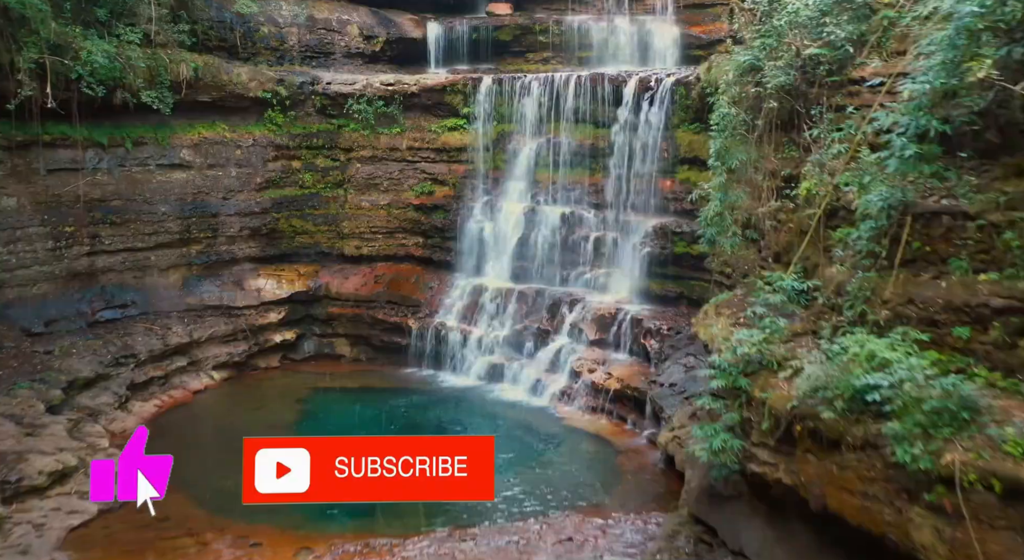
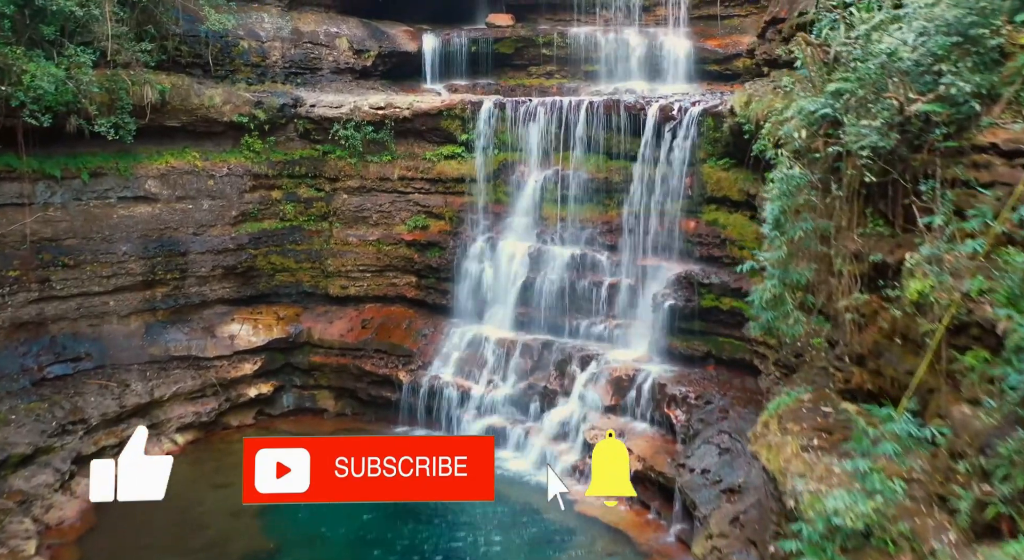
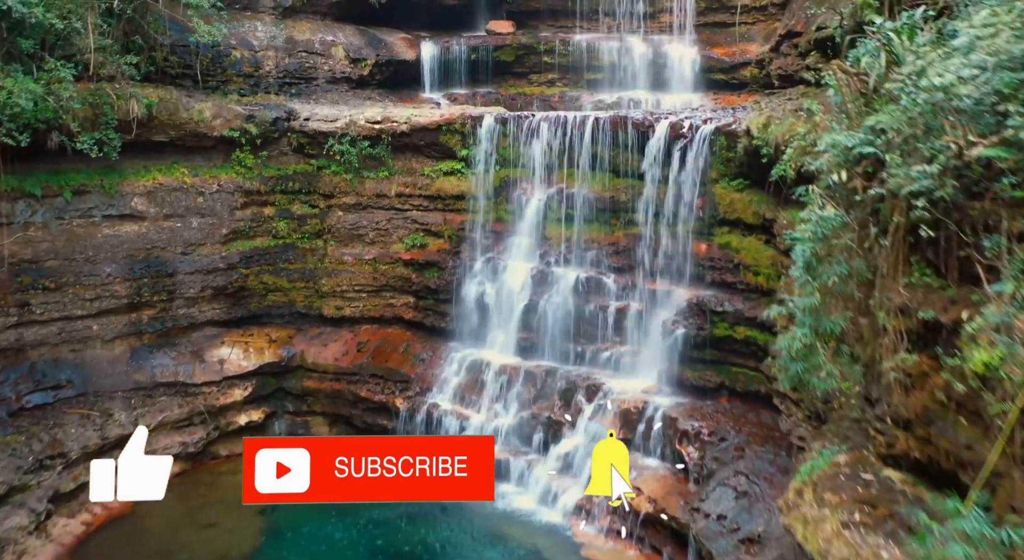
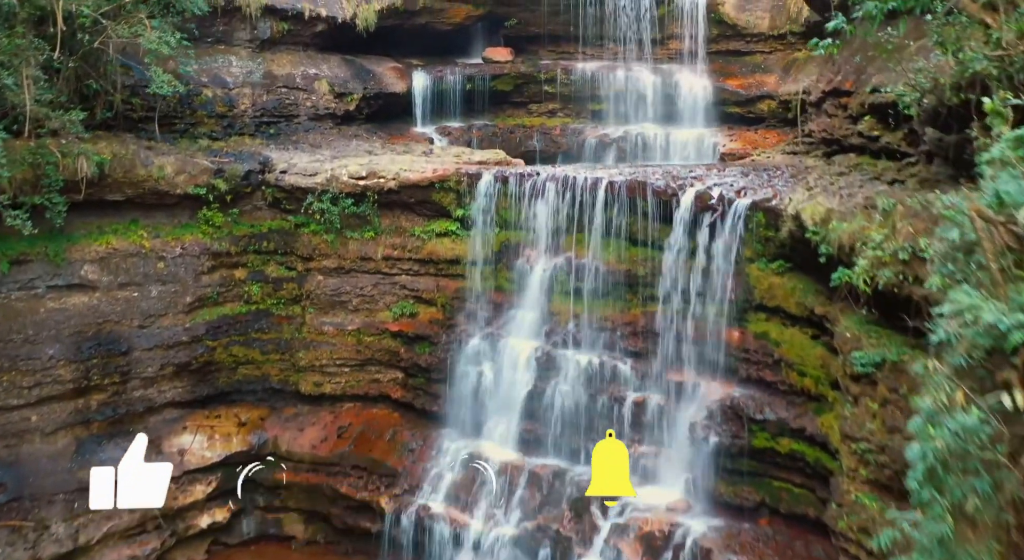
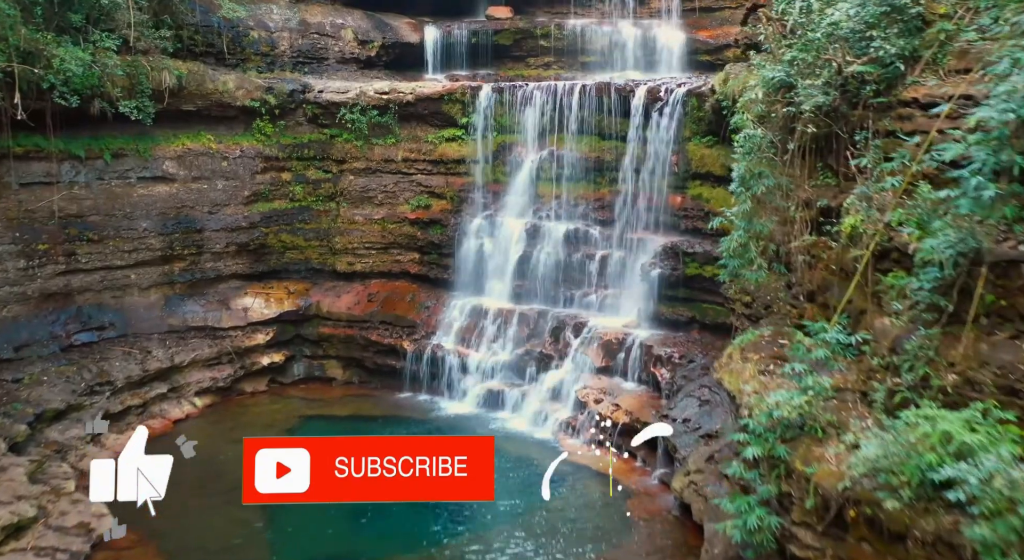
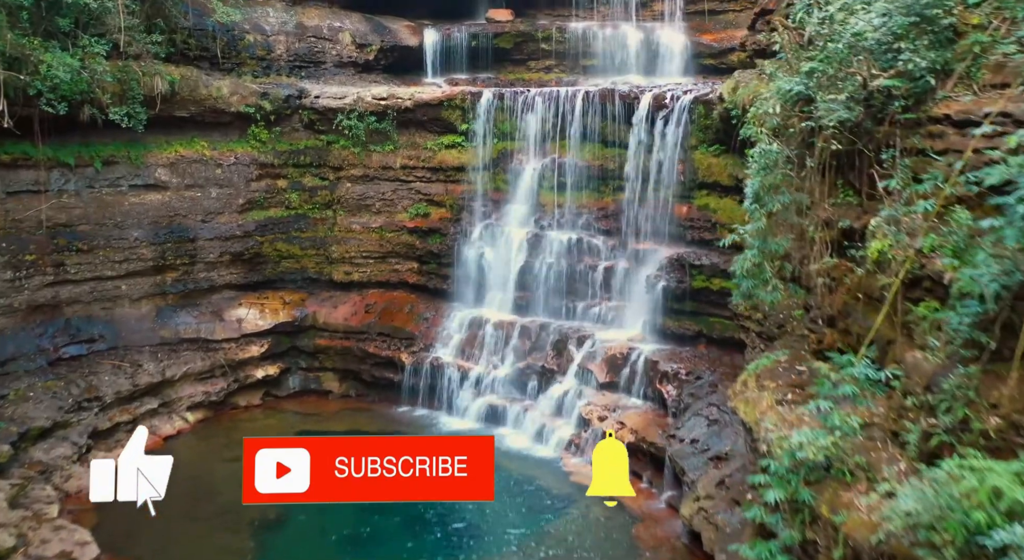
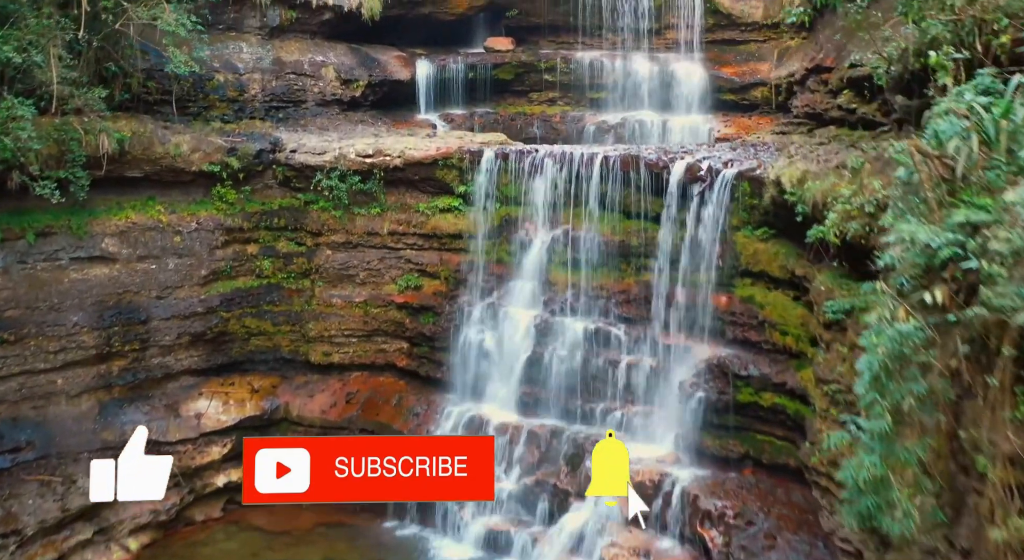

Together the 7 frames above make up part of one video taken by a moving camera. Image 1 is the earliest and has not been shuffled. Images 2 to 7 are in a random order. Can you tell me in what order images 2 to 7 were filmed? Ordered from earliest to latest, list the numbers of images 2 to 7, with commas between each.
5, 6, 2, 3, 7, 4
